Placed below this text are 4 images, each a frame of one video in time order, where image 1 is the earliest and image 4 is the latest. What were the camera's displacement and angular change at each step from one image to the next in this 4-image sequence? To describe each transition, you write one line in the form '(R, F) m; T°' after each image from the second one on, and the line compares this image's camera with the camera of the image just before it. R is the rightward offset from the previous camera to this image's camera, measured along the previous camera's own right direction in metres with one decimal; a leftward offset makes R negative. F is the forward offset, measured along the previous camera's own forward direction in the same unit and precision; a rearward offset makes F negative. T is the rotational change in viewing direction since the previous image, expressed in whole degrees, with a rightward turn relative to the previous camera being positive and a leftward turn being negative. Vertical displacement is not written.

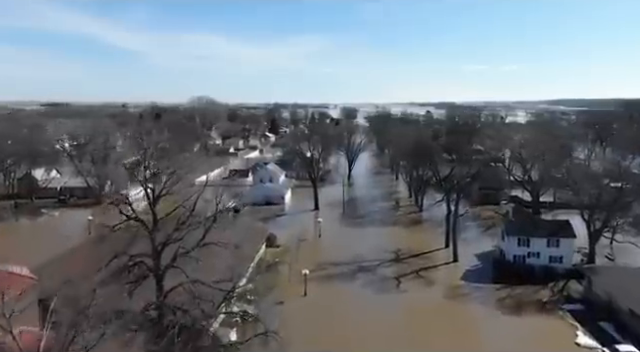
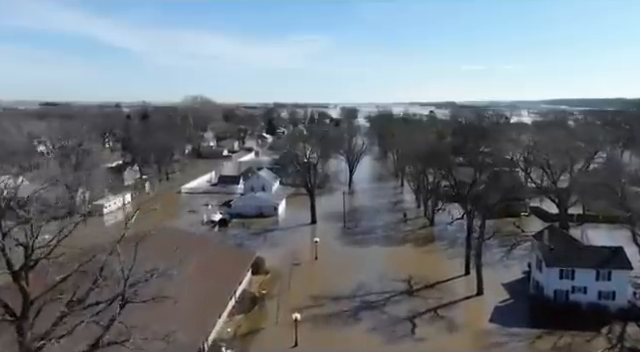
(+0.1, +3.6) m; 0°
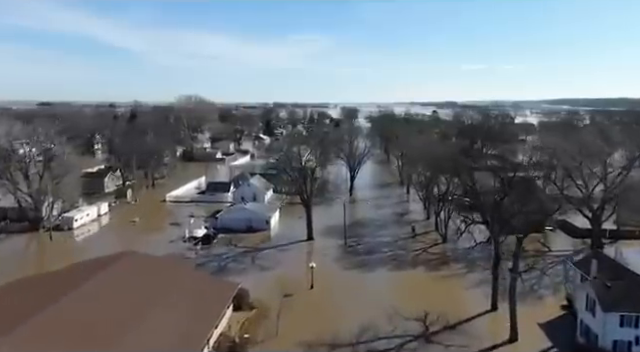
(+0.1, +3.3) m; 0°
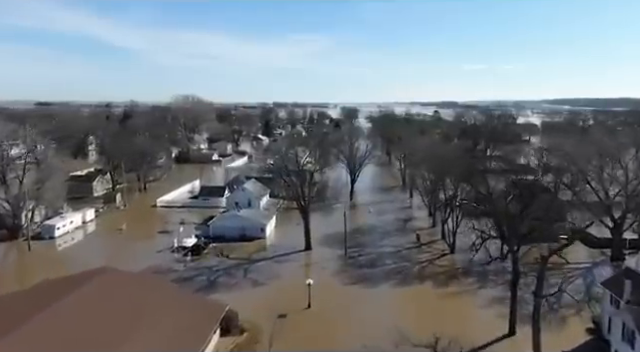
(+0.1, +1.6) m; 0°
